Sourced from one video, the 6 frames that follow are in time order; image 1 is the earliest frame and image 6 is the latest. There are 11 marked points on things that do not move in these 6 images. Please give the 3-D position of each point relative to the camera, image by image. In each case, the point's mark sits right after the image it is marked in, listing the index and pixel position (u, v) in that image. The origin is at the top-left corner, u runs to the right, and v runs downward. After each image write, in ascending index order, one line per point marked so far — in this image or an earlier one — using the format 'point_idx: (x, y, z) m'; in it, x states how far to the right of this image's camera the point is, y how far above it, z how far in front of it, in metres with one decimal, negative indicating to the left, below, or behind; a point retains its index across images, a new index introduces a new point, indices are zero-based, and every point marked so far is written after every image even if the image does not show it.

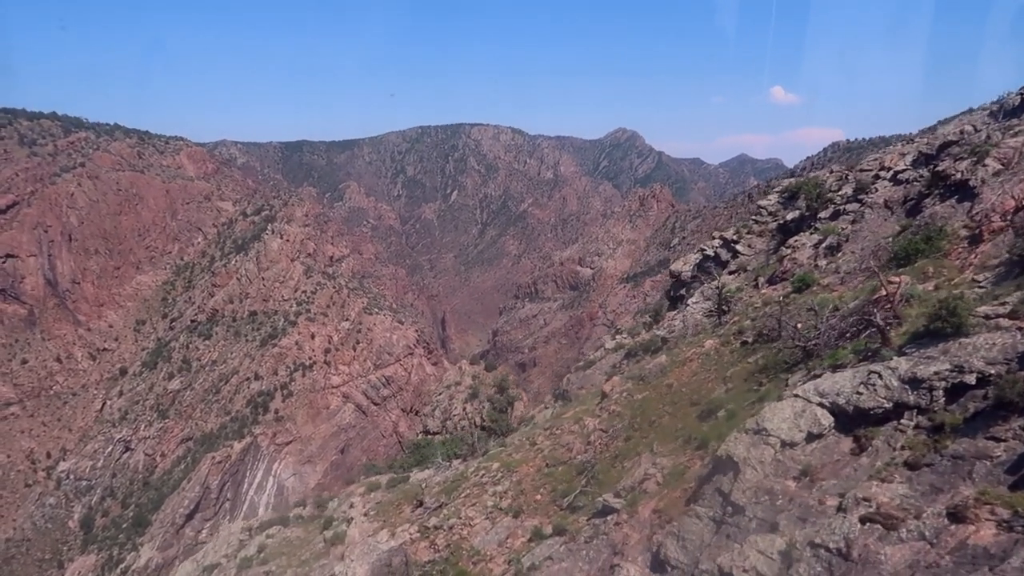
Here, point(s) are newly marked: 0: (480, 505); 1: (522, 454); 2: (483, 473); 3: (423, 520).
0: (-0.5, -3.5, +13.0) m
1: (+0.2, -2.9, +14.0) m
2: (-0.5, -3.2, +14.1) m
3: (-1.5, -3.9, +13.7) m
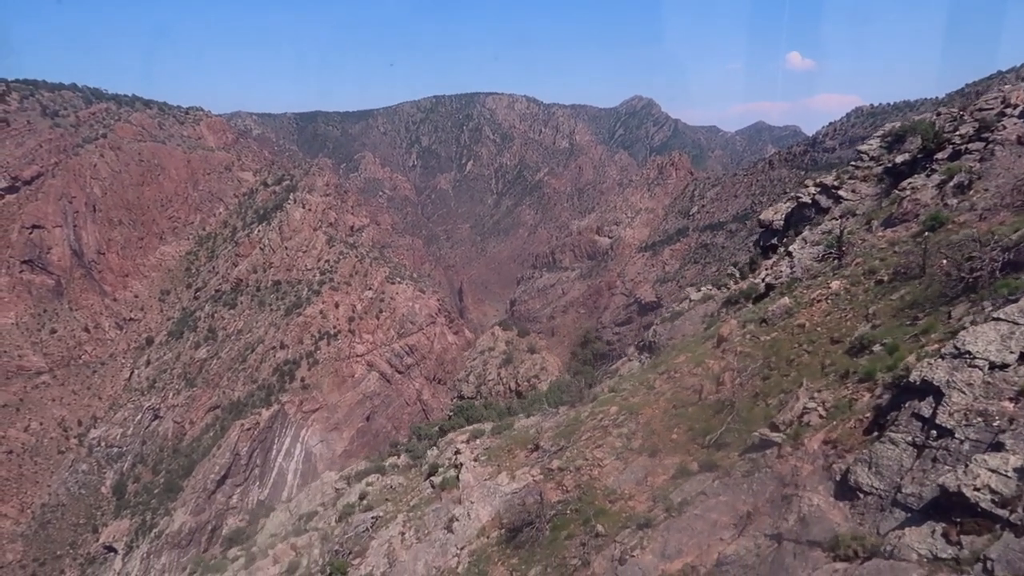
0: (+1.5, -2.5, +12.9) m
1: (+2.2, -1.9, +13.9) m
2: (+1.6, -2.2, +14.0) m
3: (+0.6, -2.9, +13.6) m
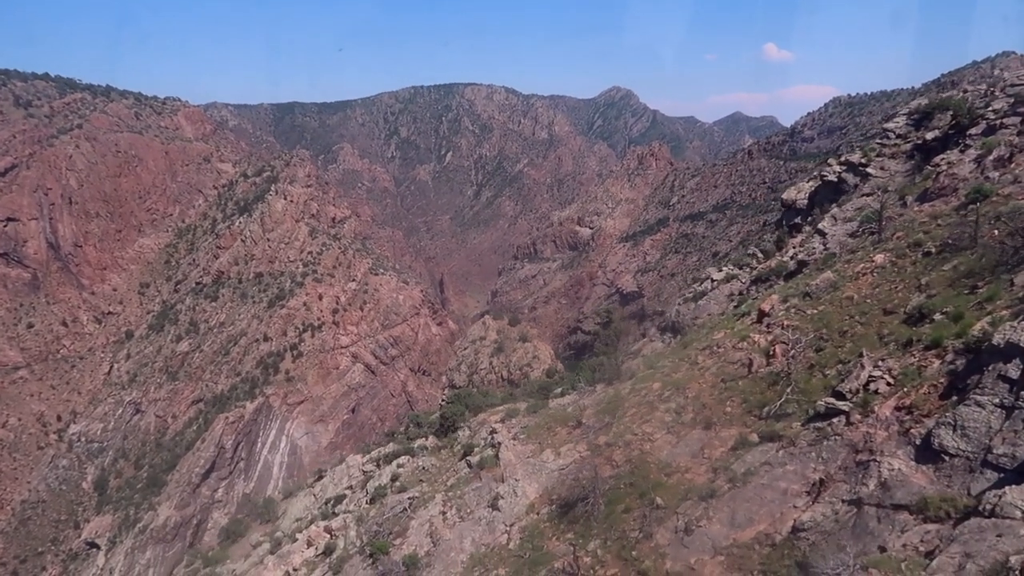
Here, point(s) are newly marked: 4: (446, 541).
0: (+2.3, -2.1, +12.8) m
1: (+3.0, -1.5, +13.9) m
2: (+2.3, -1.8, +14.0) m
3: (+1.3, -2.5, +13.6) m
4: (-1.1, -4.3, +13.5) m
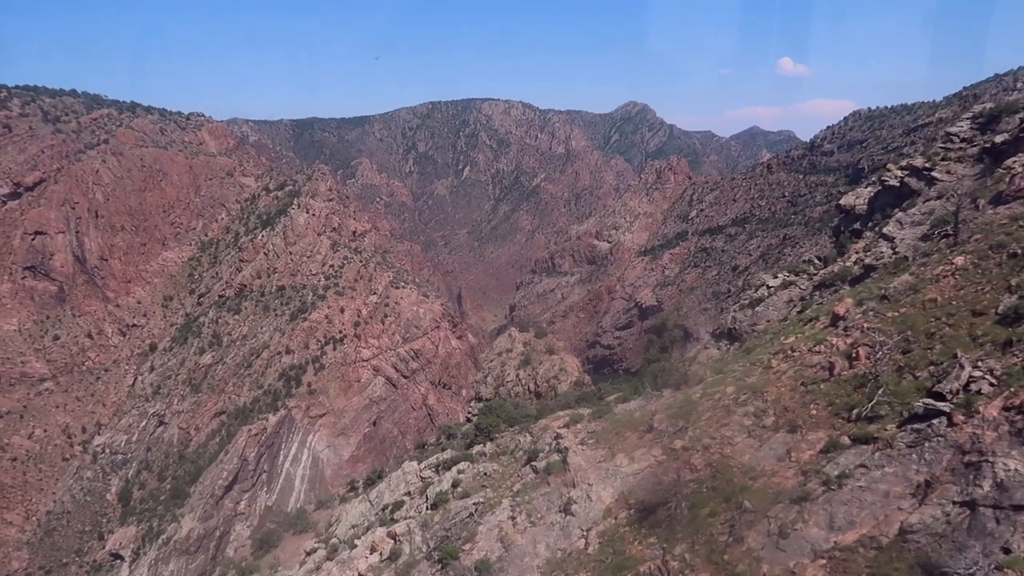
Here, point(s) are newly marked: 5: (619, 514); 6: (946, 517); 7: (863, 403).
0: (+3.5, -2.1, +12.7) m
1: (+4.2, -1.5, +13.7) m
2: (+3.6, -1.9, +13.8) m
3: (+2.5, -2.6, +13.4) m
4: (+0.1, -4.3, +13.4) m
5: (+1.7, -3.5, +12.5) m
6: (+4.7, -2.5, +8.7) m
7: (+4.9, -1.6, +11.3) m
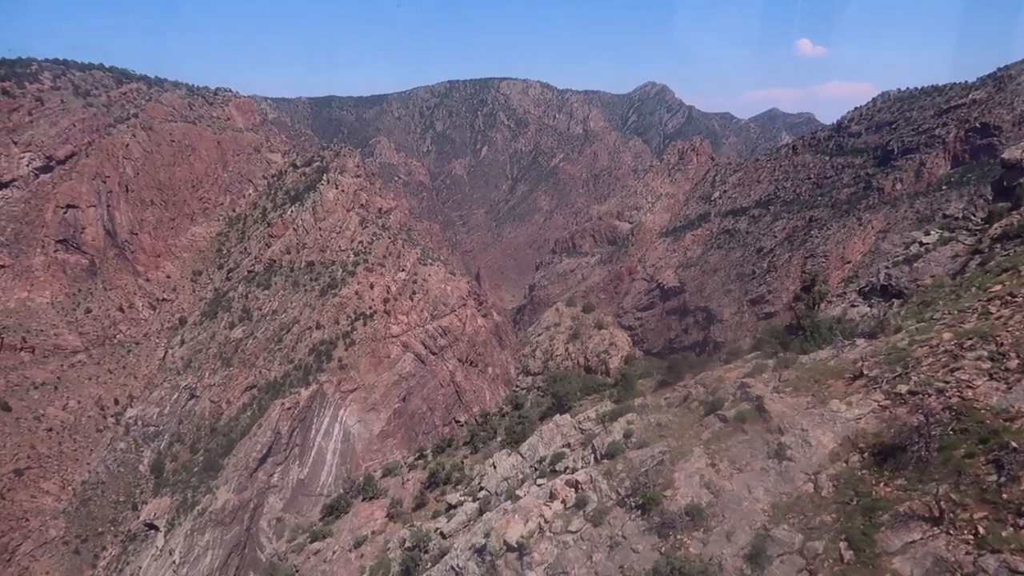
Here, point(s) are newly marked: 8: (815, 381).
0: (+7.0, -1.2, +12.3) m
1: (+7.7, -0.6, +13.3) m
2: (+7.1, -0.9, +13.4) m
3: (+6.0, -1.6, +13.1) m
4: (+3.6, -3.3, +13.1) m
5: (+5.1, -2.6, +12.2) m
6: (+8.1, -1.7, +8.4) m
7: (+8.3, -0.7, +10.9) m
8: (+5.4, -1.7, +14.4) m
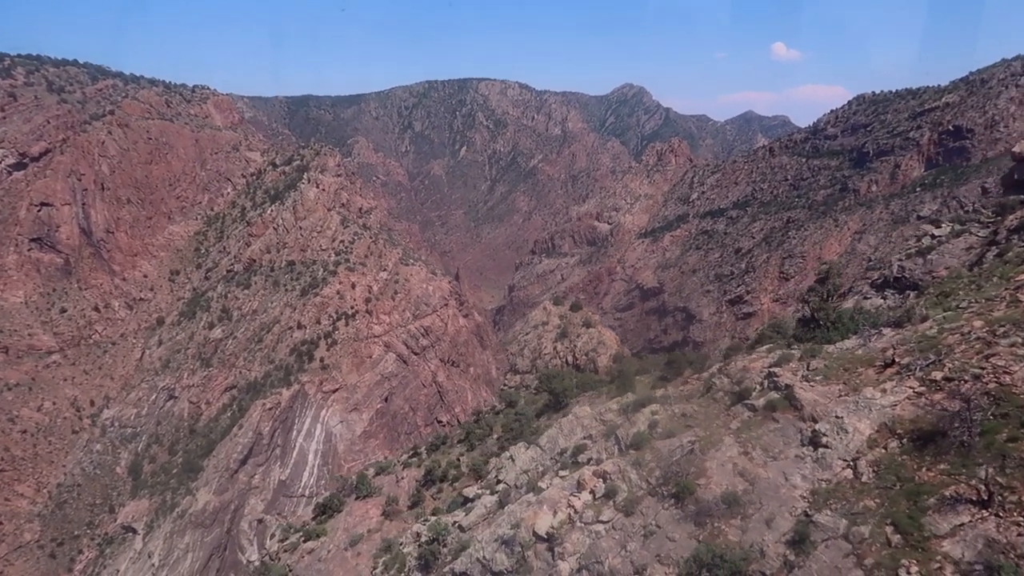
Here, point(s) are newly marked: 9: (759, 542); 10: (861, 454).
0: (+7.6, -1.0, +12.4) m
1: (+8.3, -0.4, +13.5) m
2: (+7.6, -0.7, +13.5) m
3: (+6.6, -1.4, +13.2) m
4: (+4.2, -3.1, +13.1) m
5: (+5.7, -2.4, +12.3) m
6: (+8.8, -1.5, +8.5) m
7: (+9.0, -0.5, +11.0) m
8: (+5.9, -1.5, +14.5) m
9: (+3.7, -3.8, +12.1) m
10: (+5.4, -2.6, +12.5) m
